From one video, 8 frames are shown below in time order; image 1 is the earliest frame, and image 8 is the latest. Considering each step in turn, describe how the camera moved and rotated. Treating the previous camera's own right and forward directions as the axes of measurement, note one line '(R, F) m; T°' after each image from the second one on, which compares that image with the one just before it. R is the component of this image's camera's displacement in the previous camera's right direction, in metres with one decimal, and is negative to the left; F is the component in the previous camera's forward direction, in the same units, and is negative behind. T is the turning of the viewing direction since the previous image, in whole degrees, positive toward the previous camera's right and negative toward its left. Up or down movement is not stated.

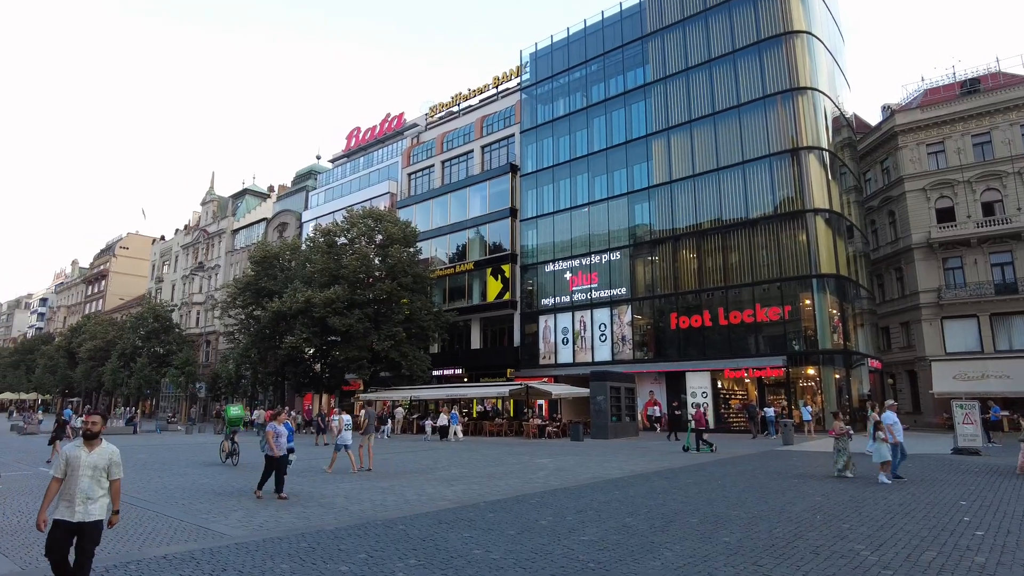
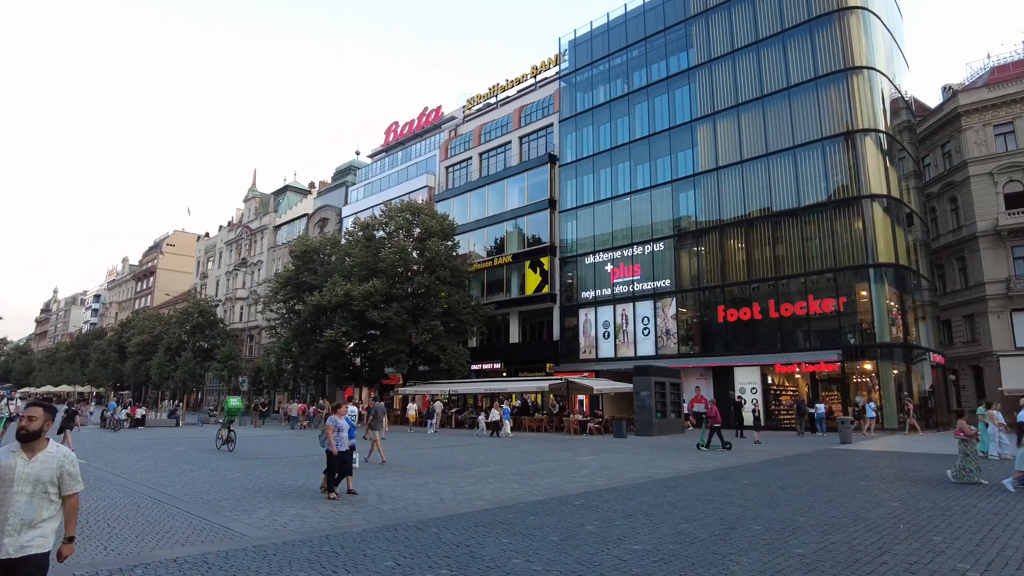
(0.0, +0.8) m; -3°
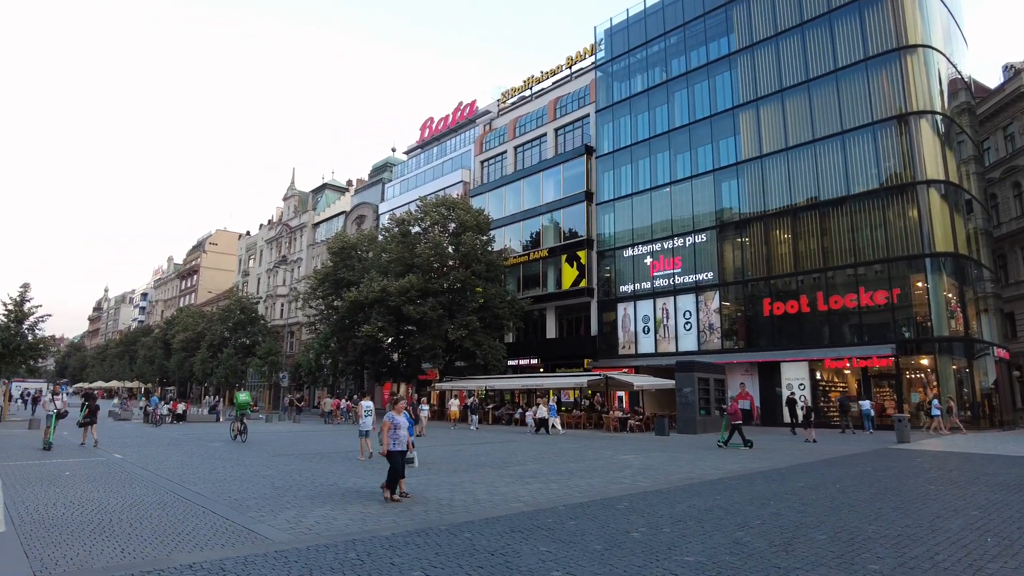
(0.0, +0.6) m; -3°
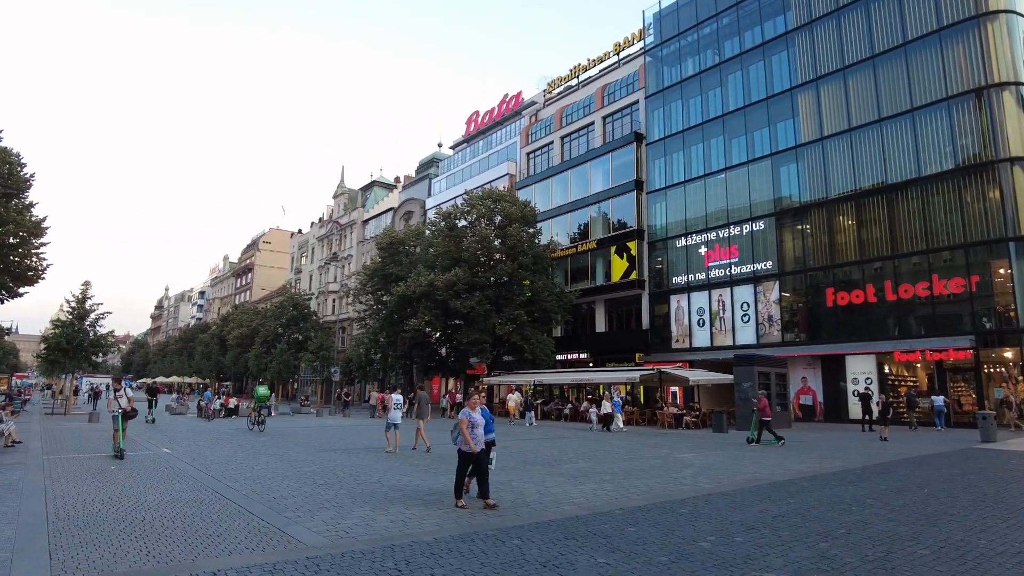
(0.0, +0.7) m; -4°
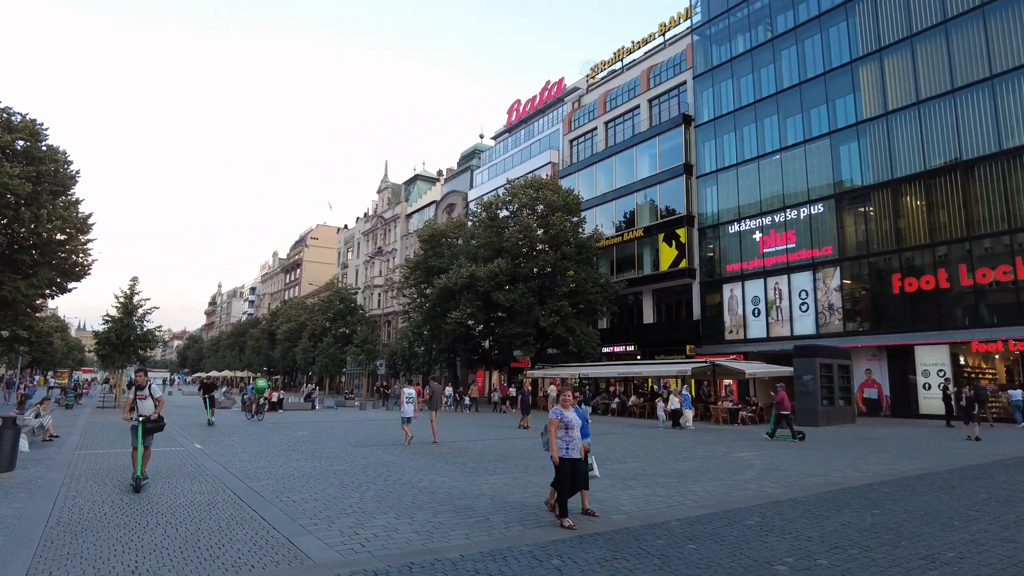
(+0.1, +1.0) m; -4°
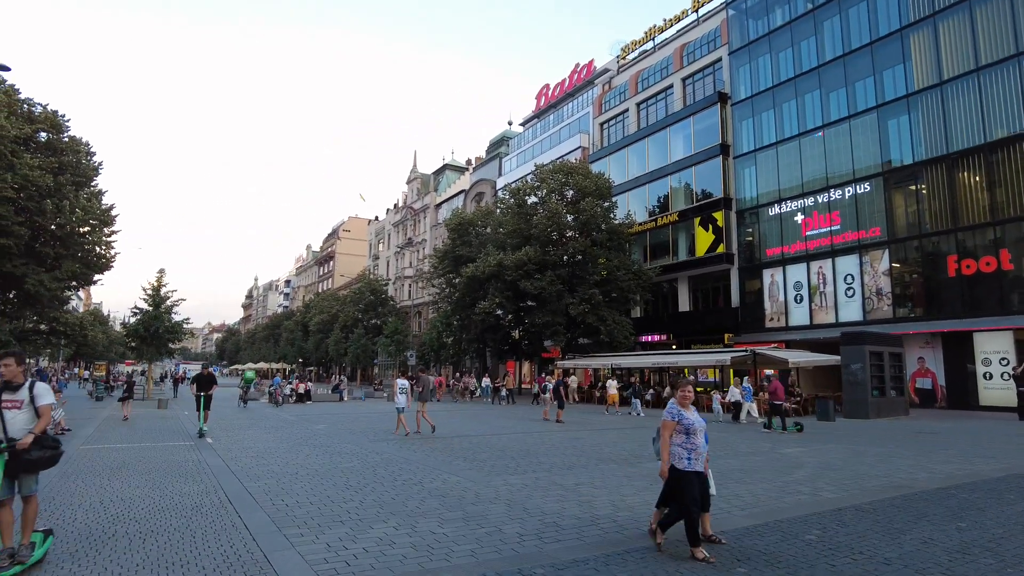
(+0.2, +1.0) m; -3°
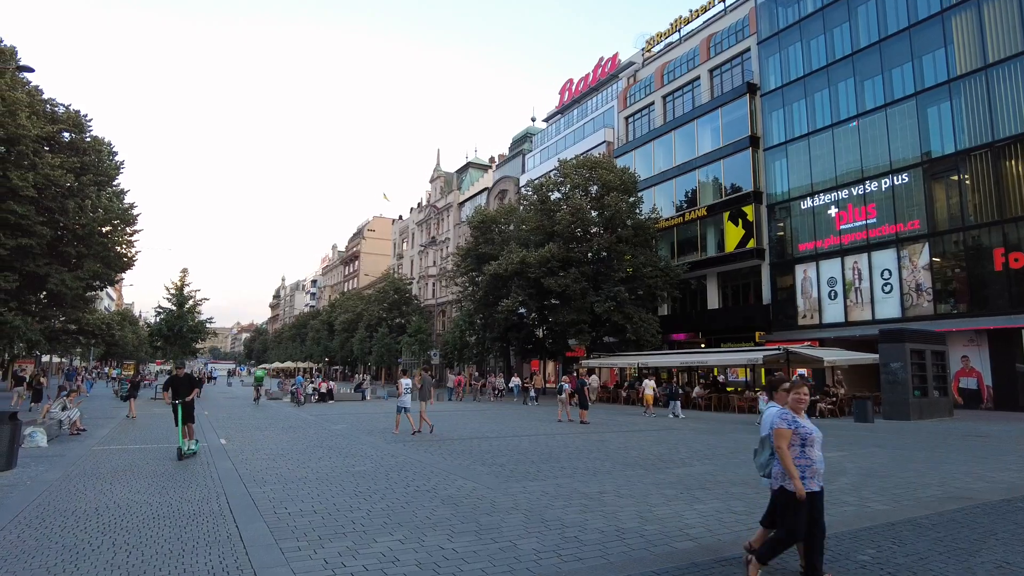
(+0.1, +0.6) m; -2°
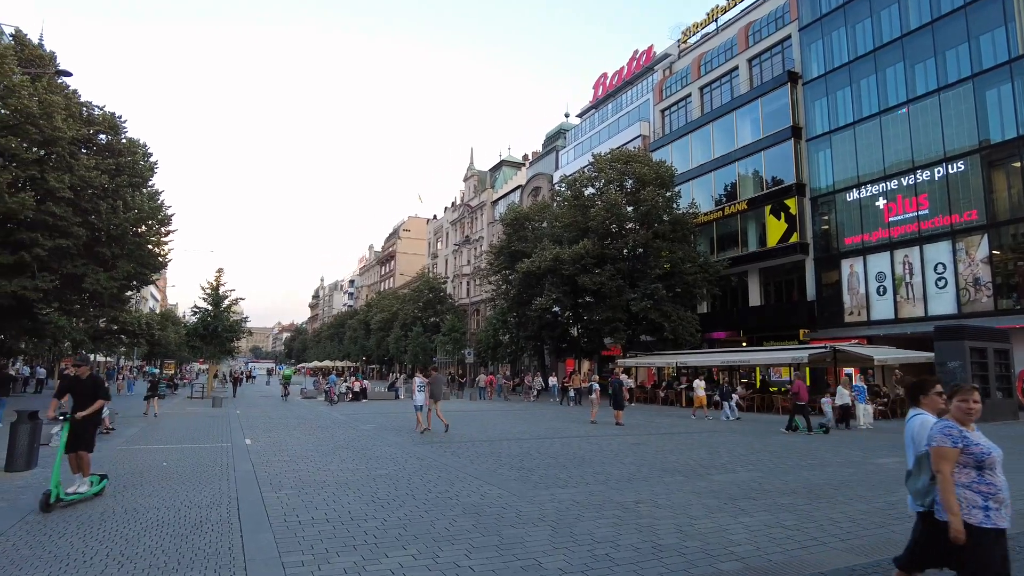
(+0.1, +0.6) m; -3°
